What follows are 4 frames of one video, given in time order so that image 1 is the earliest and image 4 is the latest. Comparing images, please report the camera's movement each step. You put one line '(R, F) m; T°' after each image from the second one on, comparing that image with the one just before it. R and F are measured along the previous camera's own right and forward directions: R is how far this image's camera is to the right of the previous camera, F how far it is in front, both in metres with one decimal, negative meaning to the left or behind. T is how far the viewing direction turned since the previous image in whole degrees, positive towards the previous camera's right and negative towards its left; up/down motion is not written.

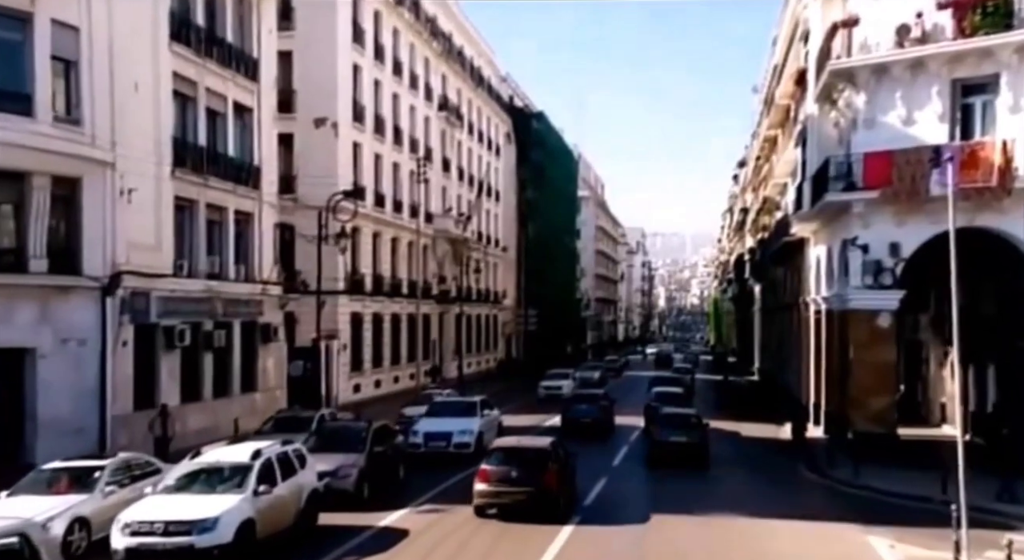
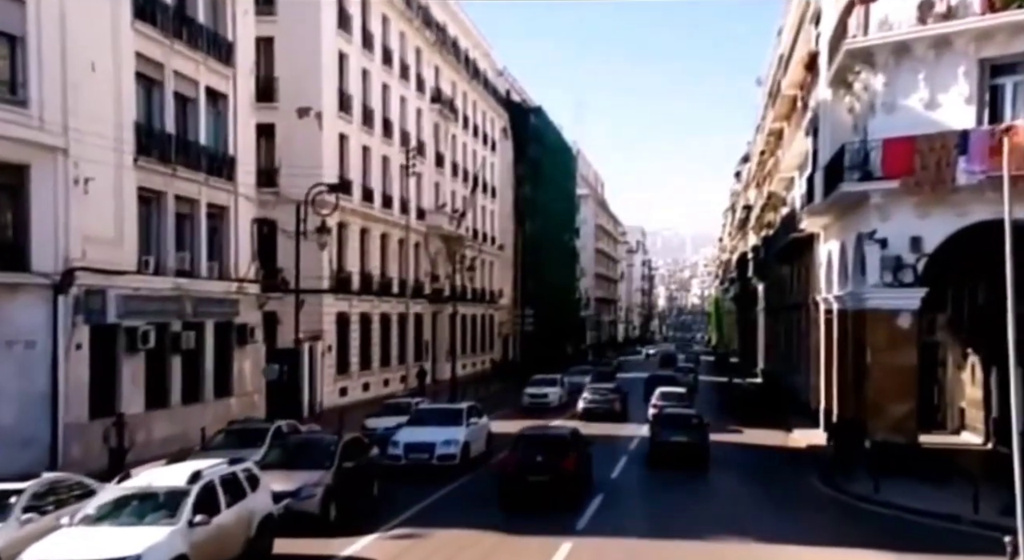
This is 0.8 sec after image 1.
(+0.3, +2.2) m; 0°
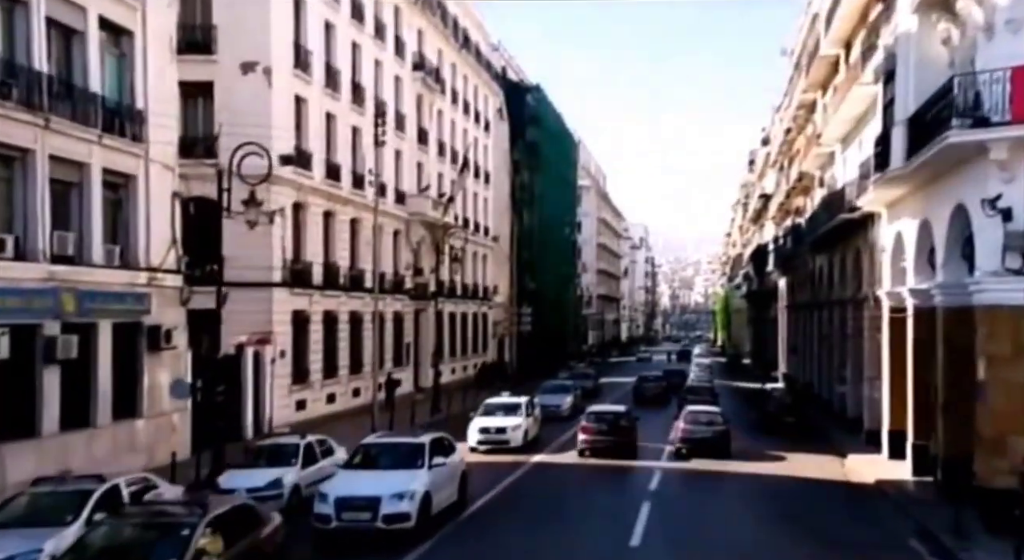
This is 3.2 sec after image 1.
(+0.3, +7.3) m; 0°
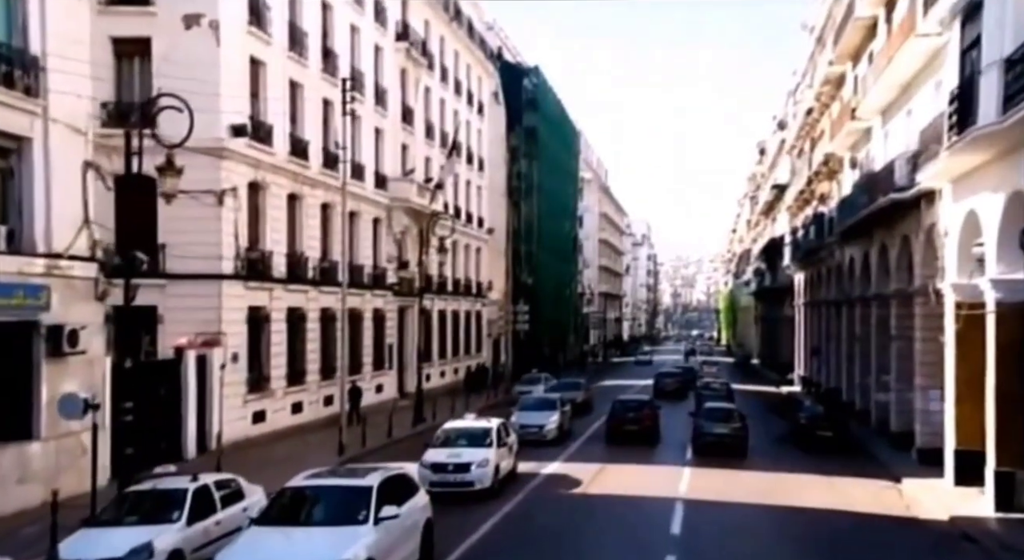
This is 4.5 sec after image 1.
(+0.3, +5.1) m; 0°
